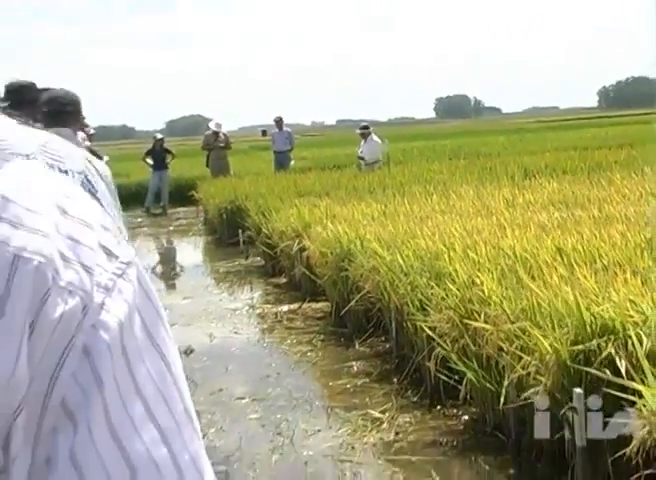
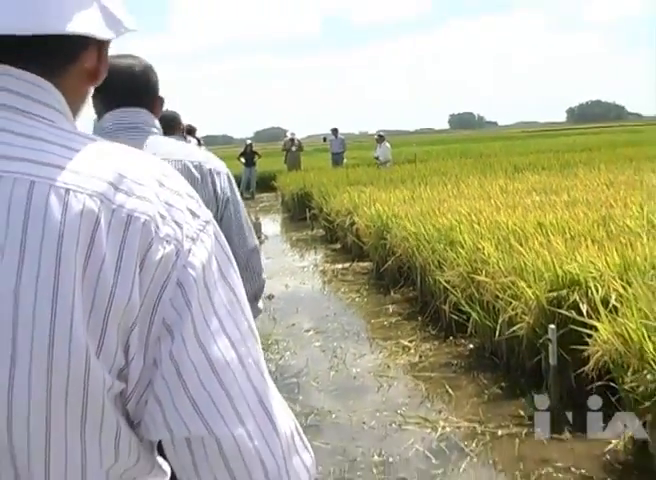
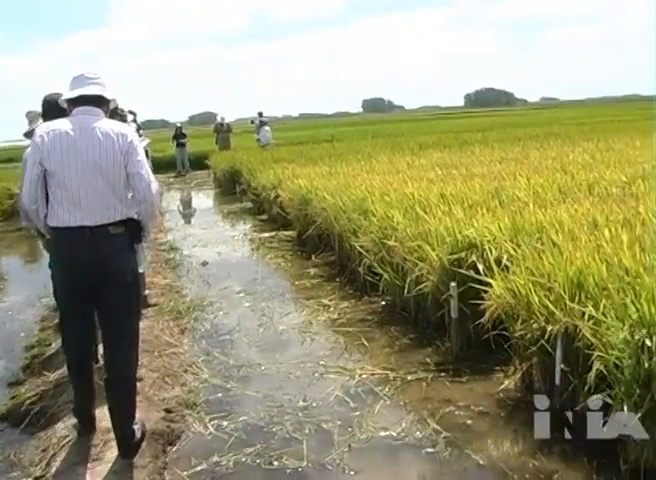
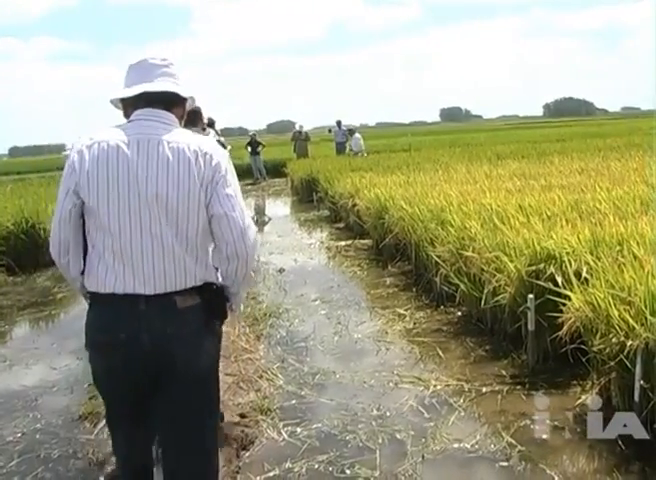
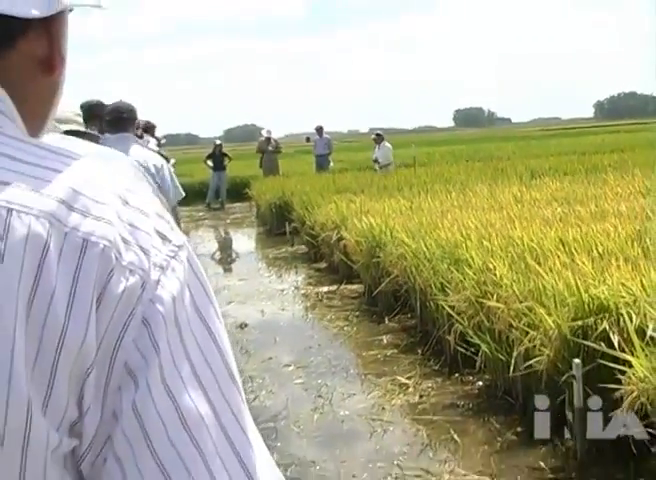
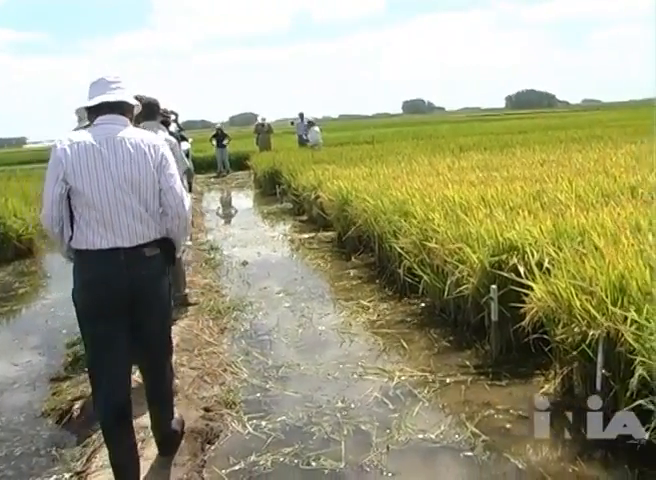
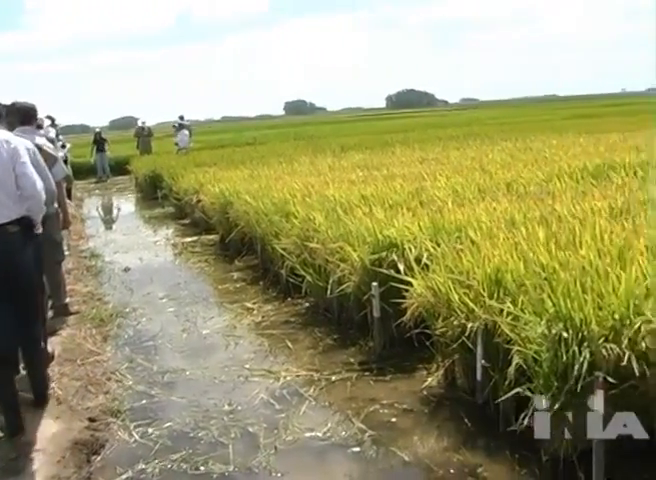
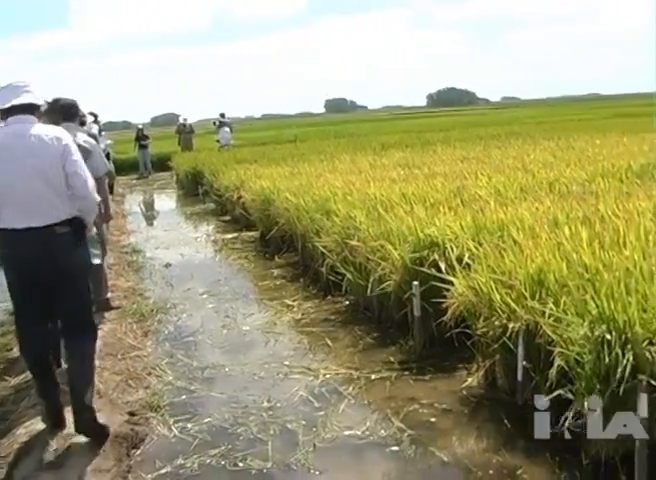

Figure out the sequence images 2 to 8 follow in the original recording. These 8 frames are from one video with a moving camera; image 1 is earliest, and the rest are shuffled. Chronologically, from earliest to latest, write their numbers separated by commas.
5, 2, 4, 6, 3, 8, 7
